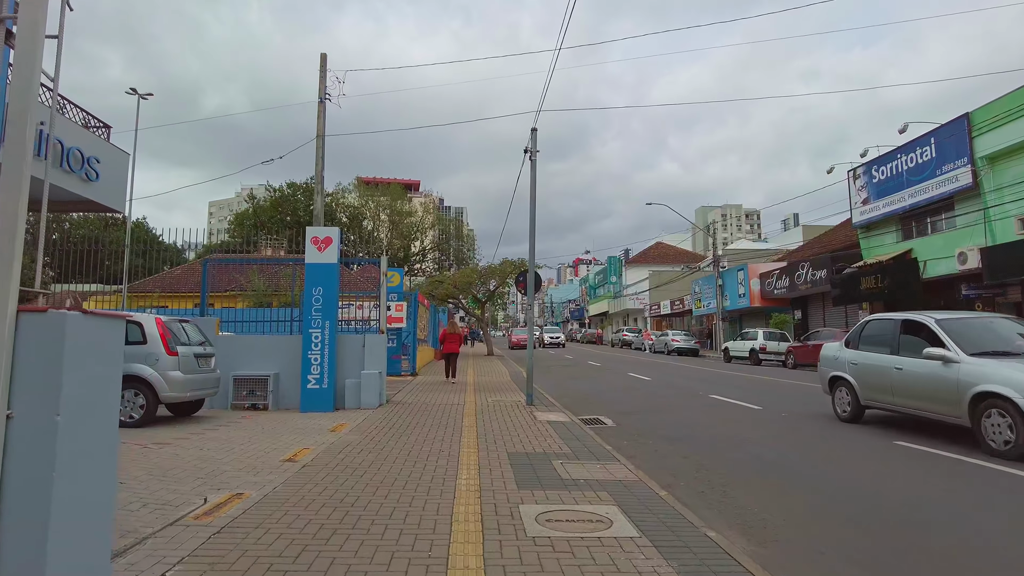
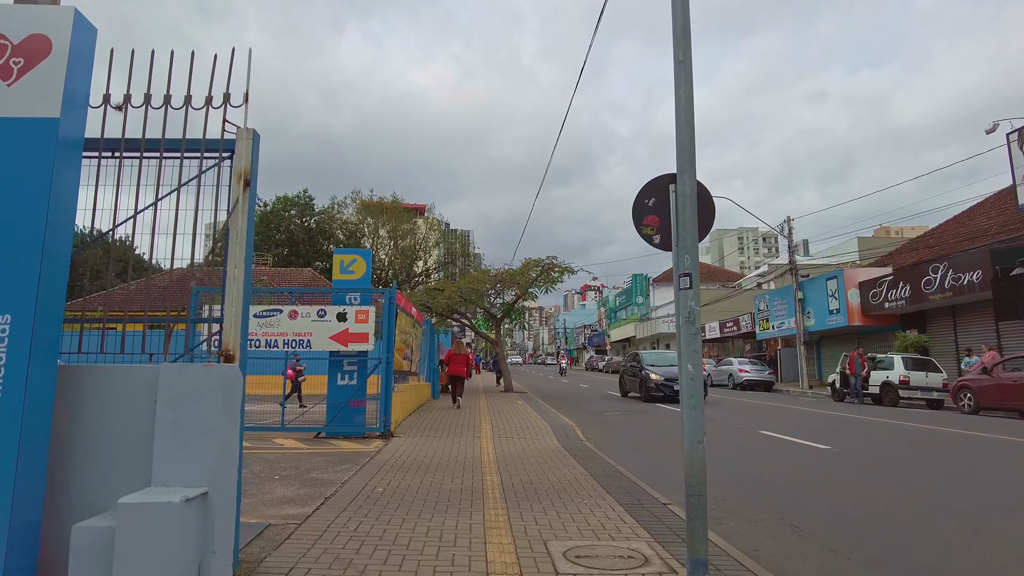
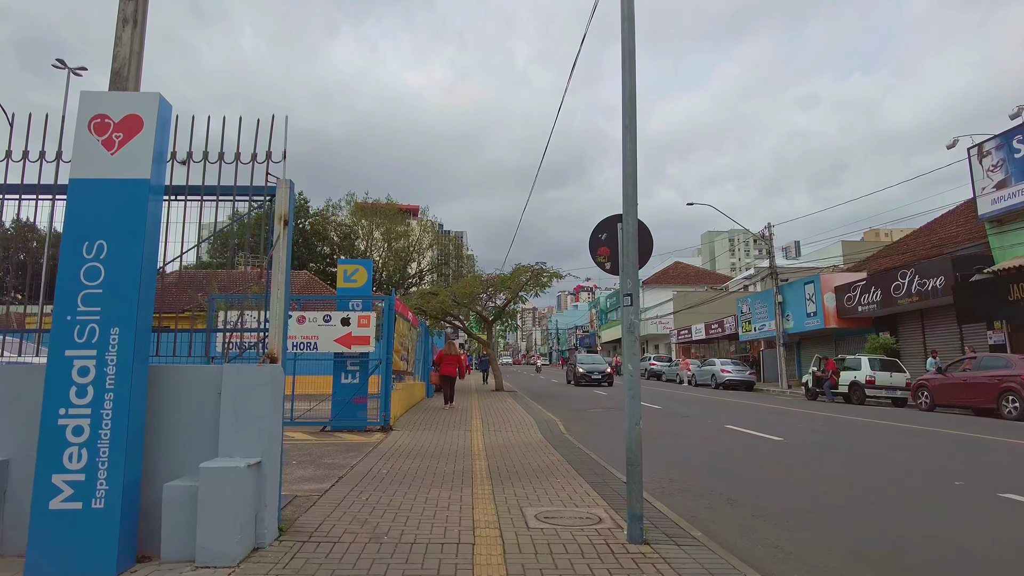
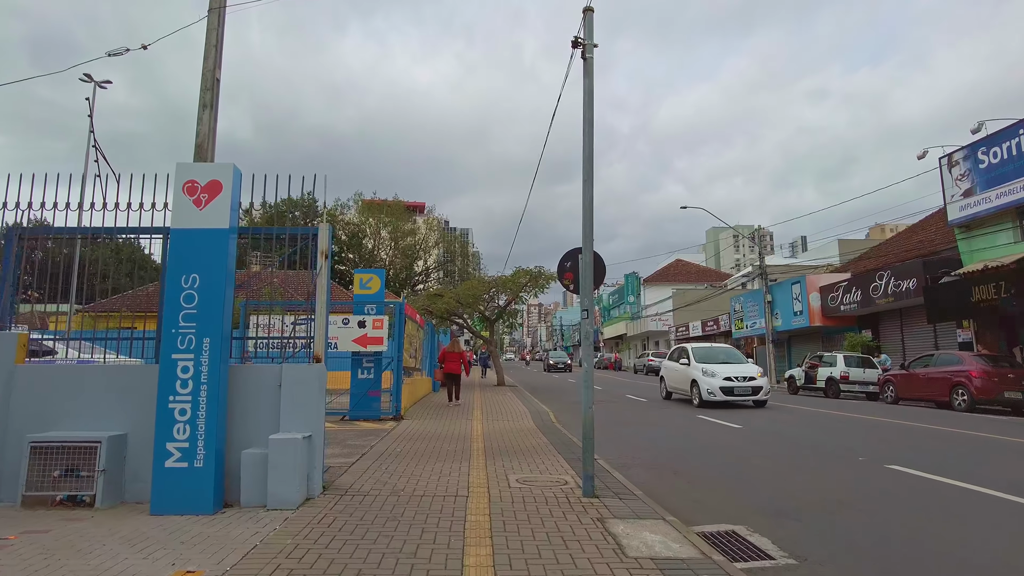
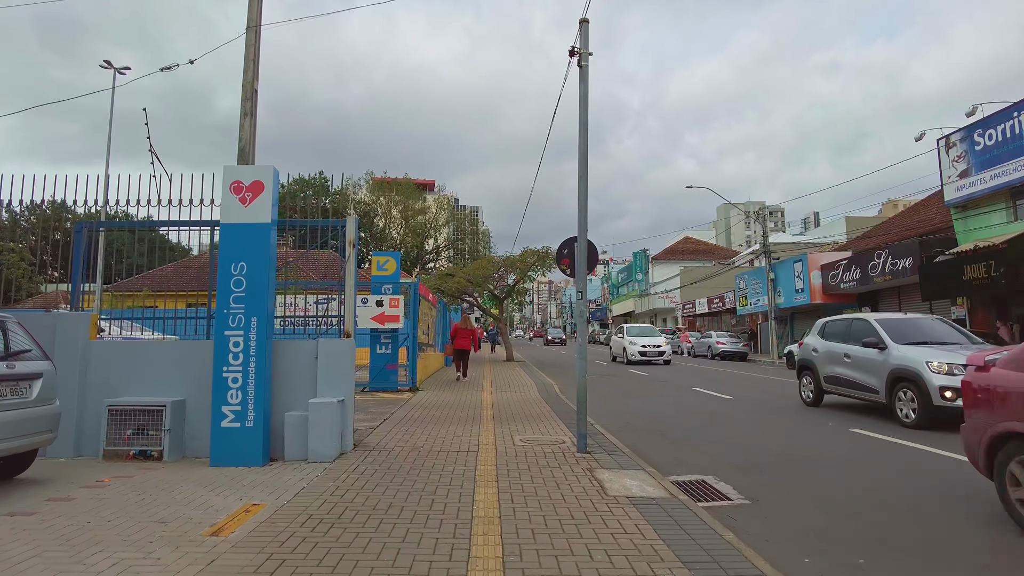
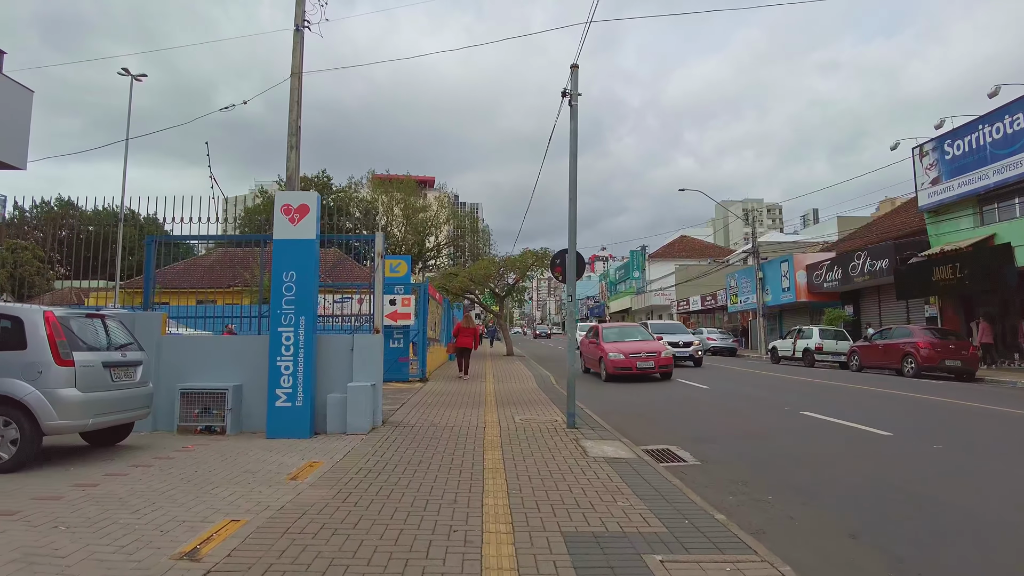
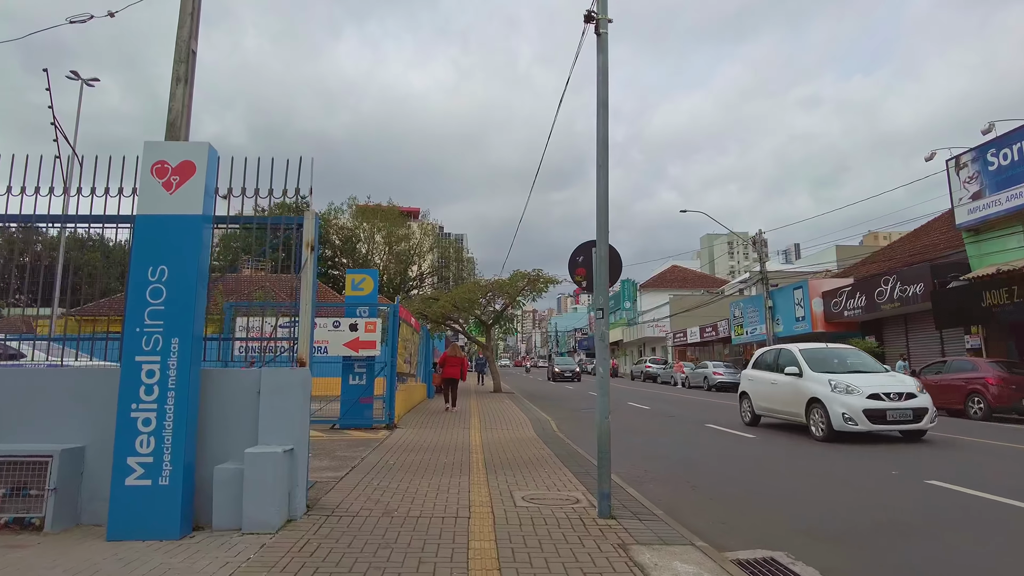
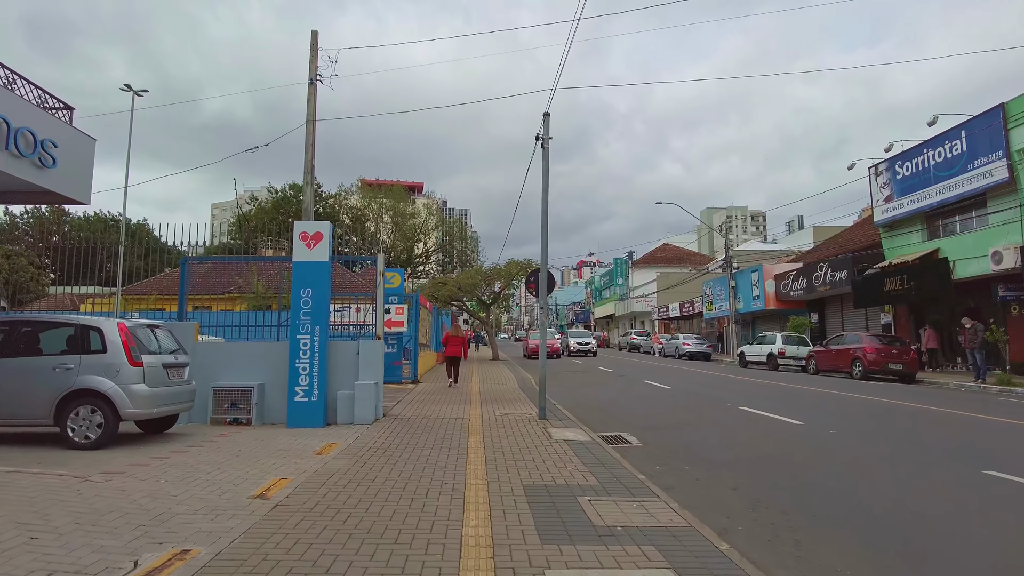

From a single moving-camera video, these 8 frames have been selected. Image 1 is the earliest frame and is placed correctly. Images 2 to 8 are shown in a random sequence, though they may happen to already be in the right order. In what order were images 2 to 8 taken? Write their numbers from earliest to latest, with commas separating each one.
8, 6, 5, 4, 7, 3, 2
